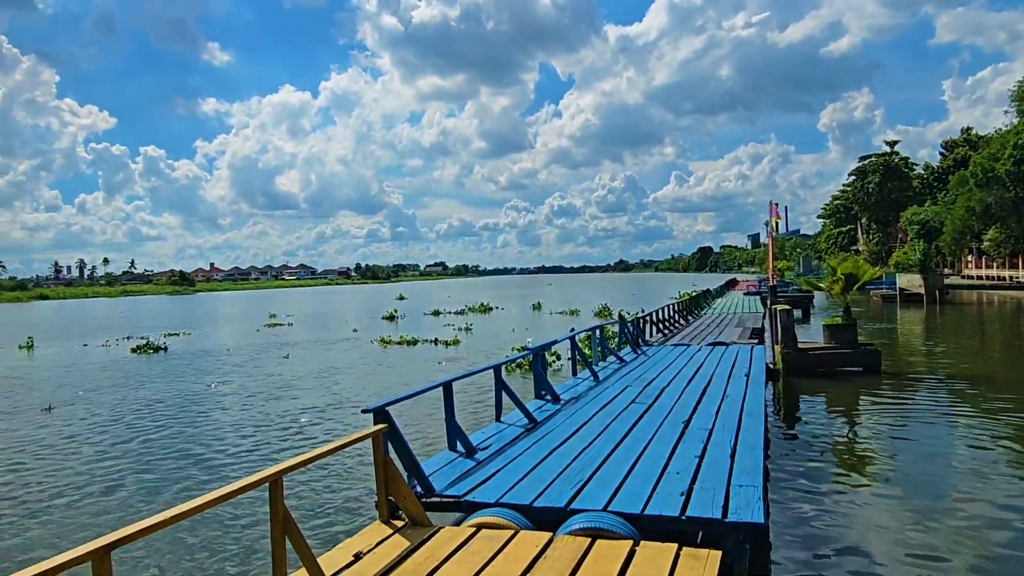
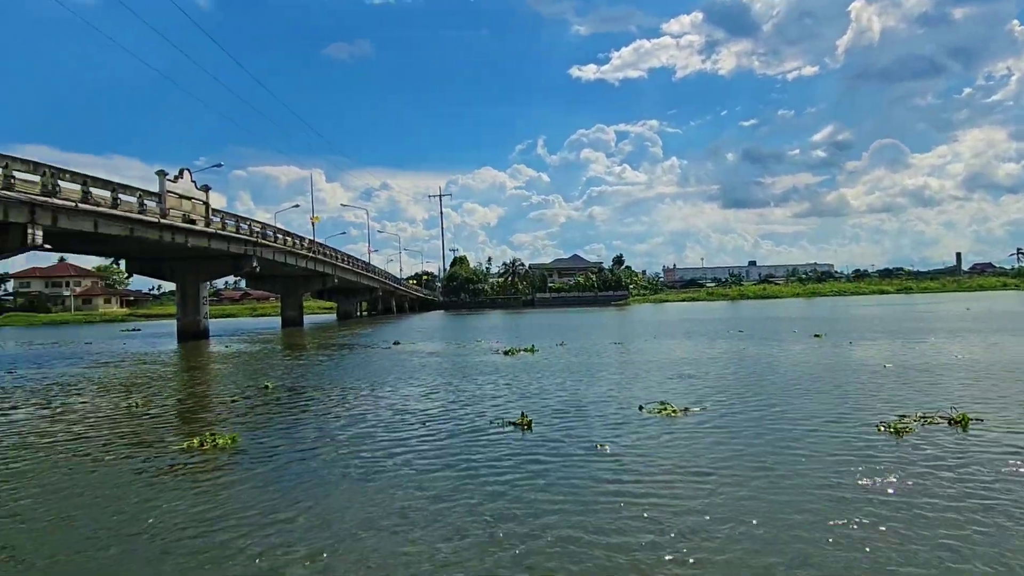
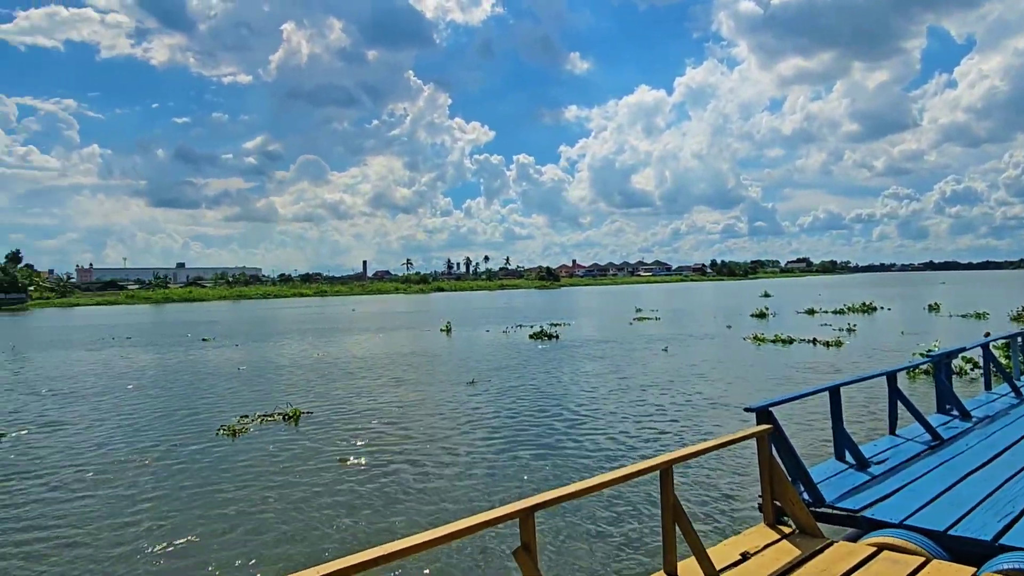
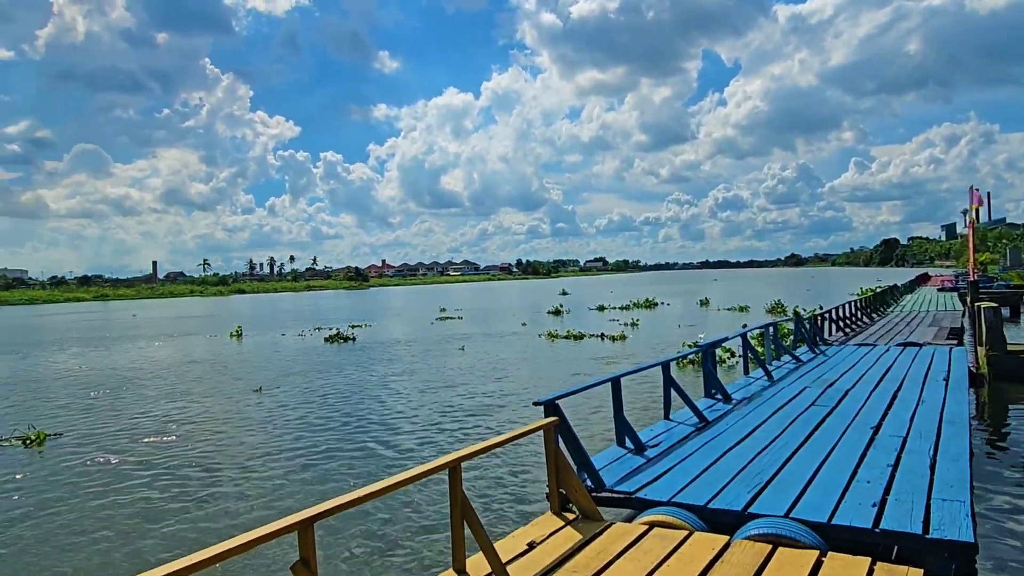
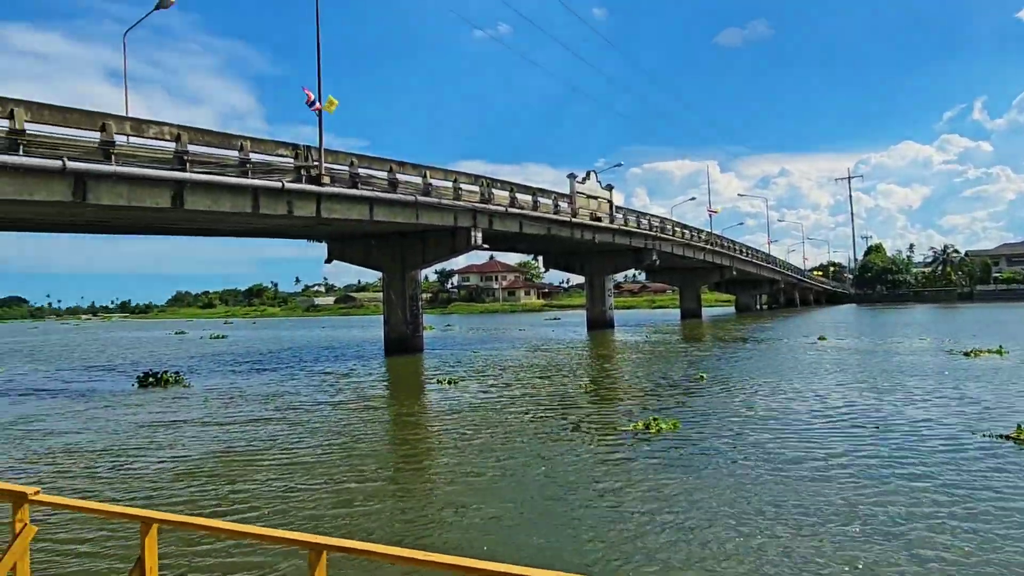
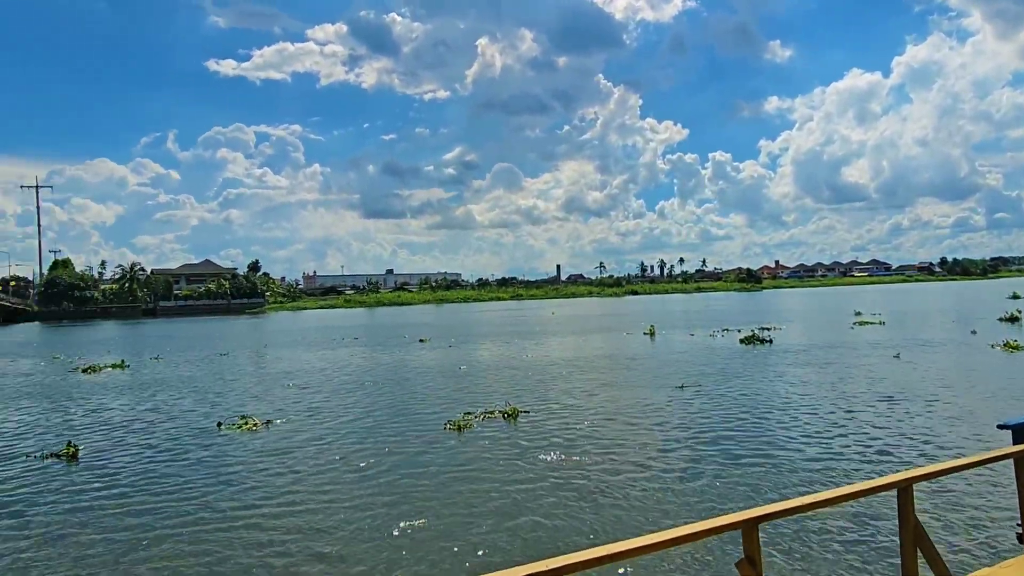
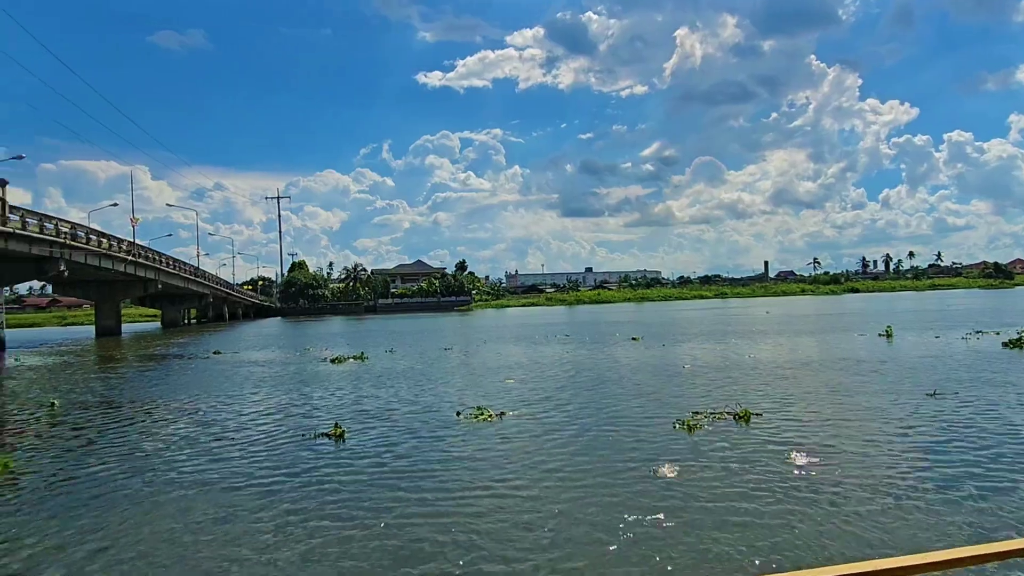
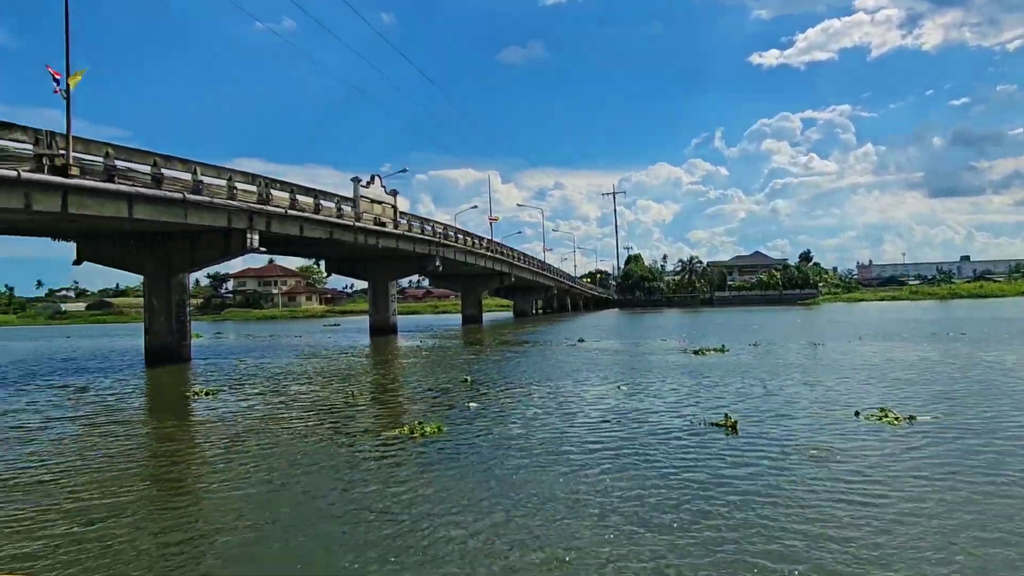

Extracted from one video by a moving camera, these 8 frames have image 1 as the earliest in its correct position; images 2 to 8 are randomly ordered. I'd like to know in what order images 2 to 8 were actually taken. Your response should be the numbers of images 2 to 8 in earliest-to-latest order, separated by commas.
4, 3, 6, 7, 2, 8, 5
